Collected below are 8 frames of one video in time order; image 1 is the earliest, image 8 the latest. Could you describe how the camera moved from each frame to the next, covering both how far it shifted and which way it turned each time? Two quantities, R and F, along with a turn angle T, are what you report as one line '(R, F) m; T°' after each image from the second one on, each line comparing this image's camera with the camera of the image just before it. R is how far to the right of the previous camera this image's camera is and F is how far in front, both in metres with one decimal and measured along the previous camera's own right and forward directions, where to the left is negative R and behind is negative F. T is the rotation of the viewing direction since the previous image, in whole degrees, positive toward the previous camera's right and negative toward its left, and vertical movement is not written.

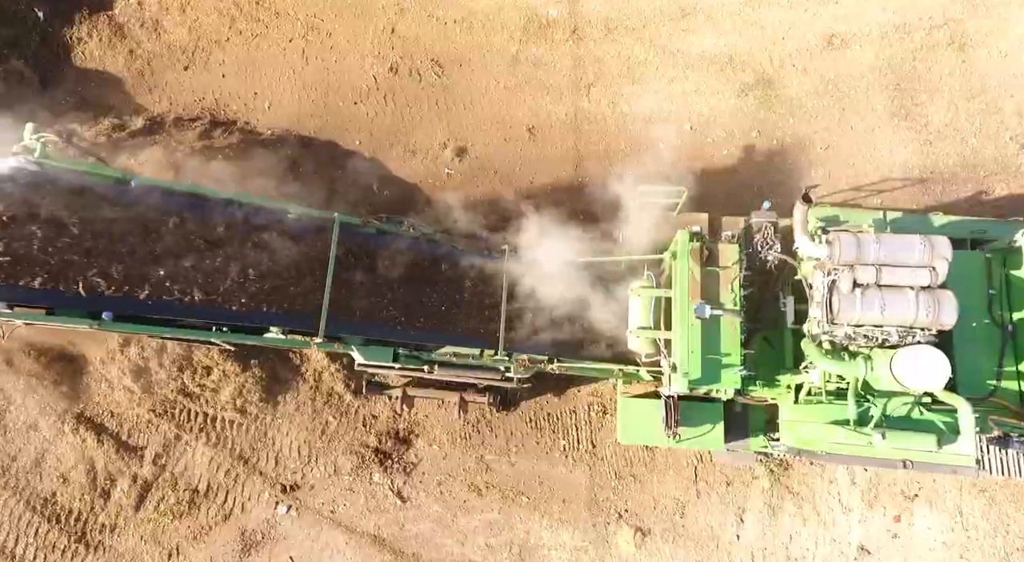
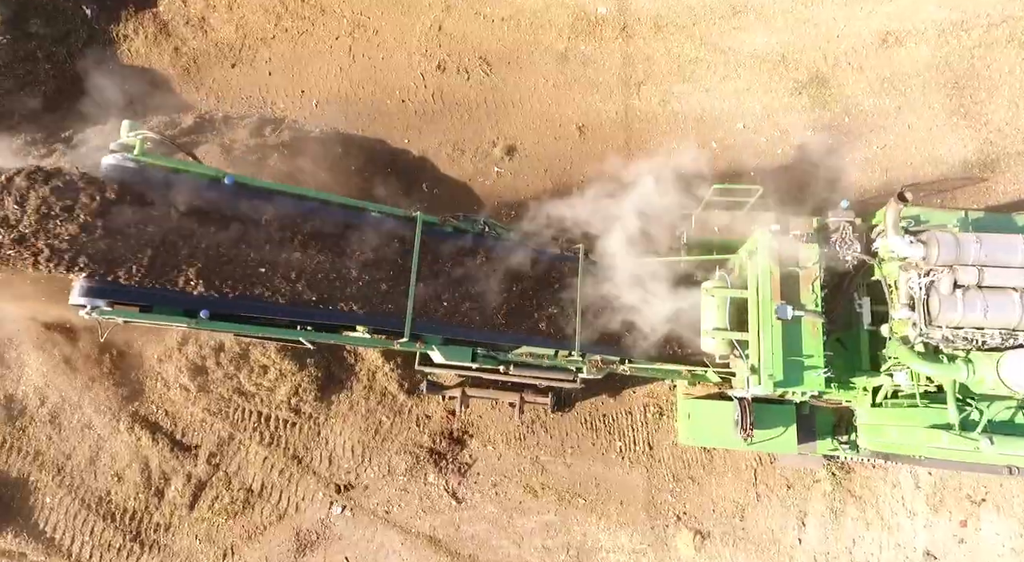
(-0.6, +0.1) m; -1°
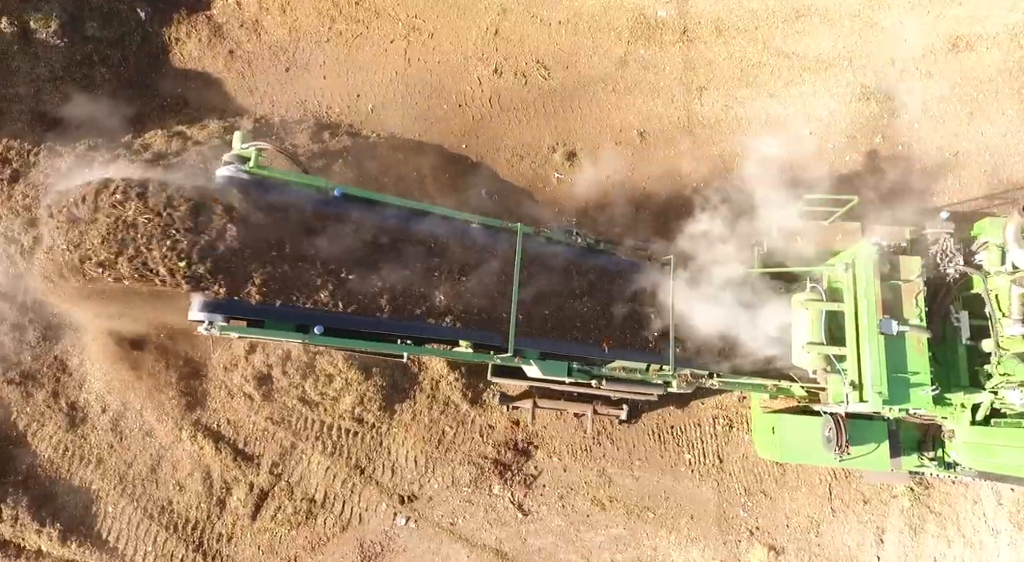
(-0.7, +0.2) m; -1°
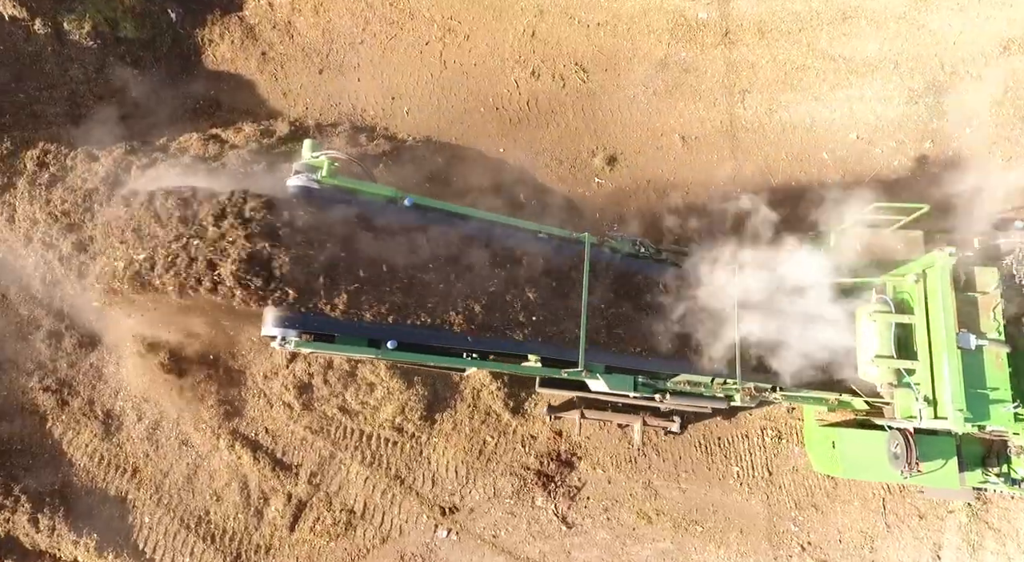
(-0.5, +0.2) m; 0°
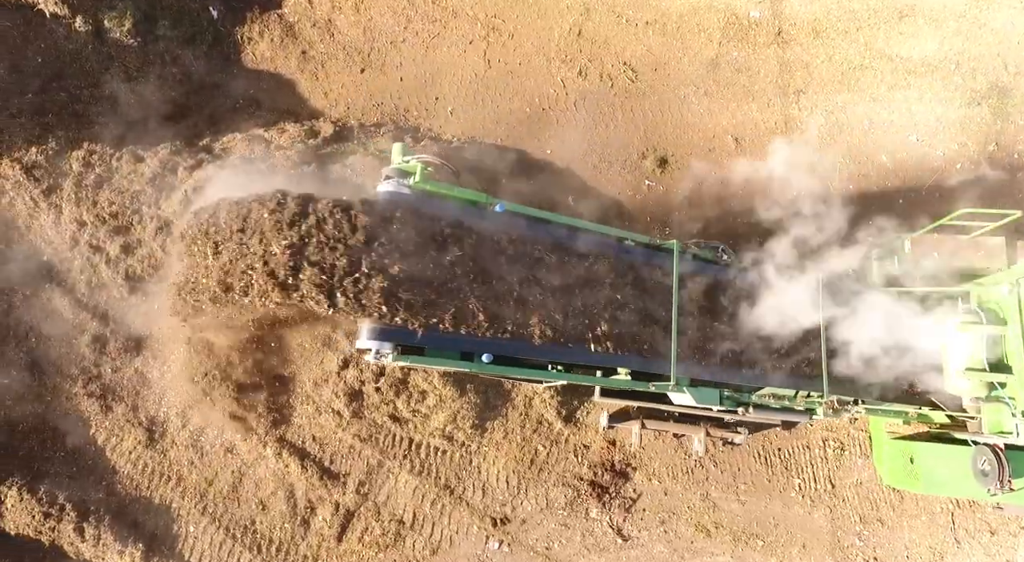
(-0.6, +0.2) m; -1°
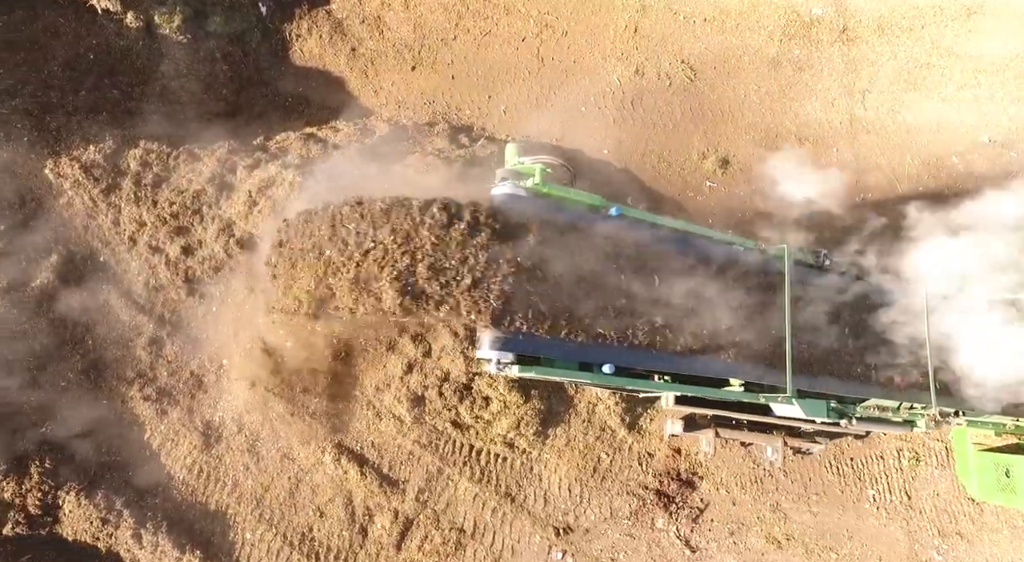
(-0.6, +0.2) m; -1°
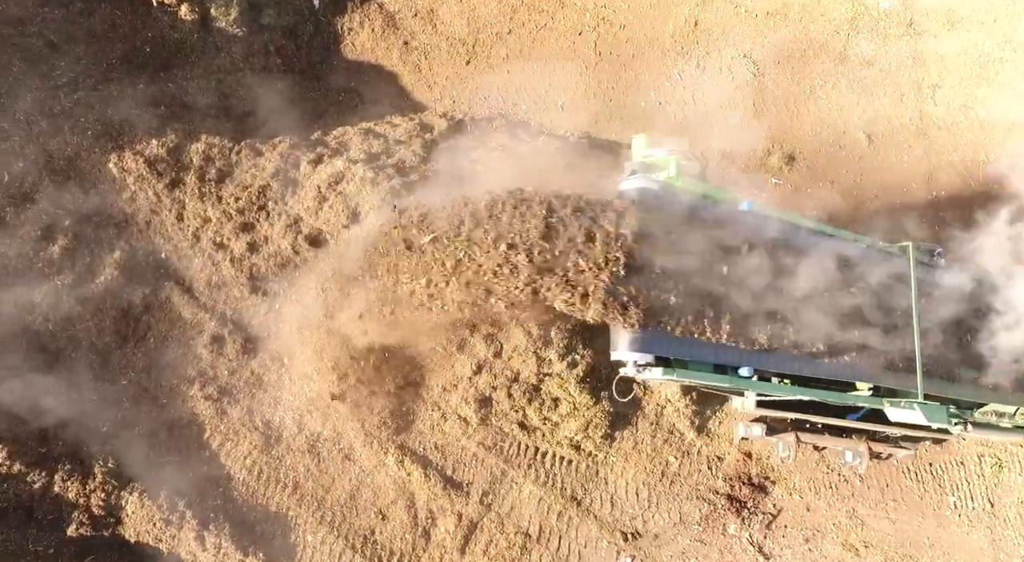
(-0.6, +0.2) m; -1°
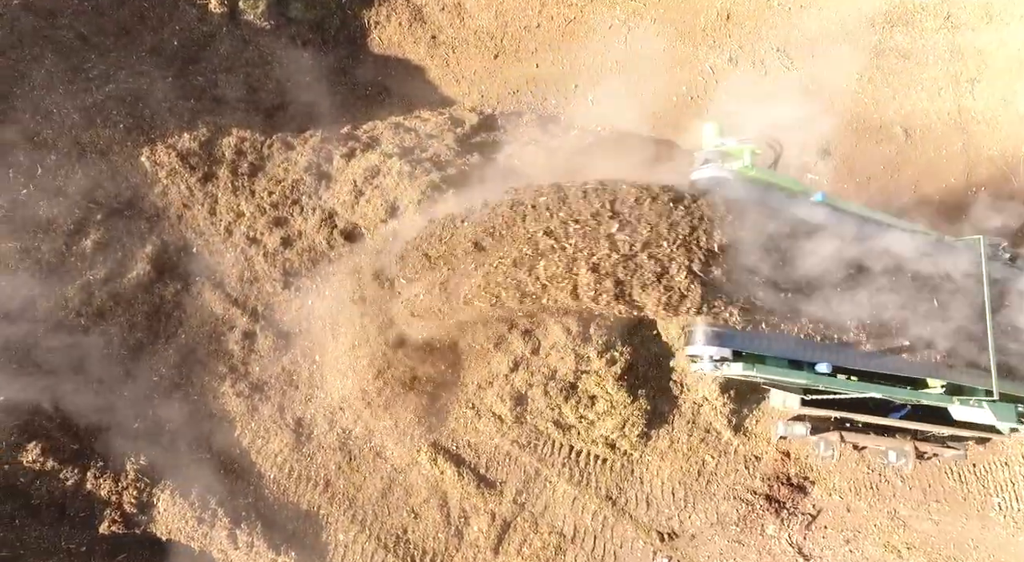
(-0.3, +0.1) m; 0°
